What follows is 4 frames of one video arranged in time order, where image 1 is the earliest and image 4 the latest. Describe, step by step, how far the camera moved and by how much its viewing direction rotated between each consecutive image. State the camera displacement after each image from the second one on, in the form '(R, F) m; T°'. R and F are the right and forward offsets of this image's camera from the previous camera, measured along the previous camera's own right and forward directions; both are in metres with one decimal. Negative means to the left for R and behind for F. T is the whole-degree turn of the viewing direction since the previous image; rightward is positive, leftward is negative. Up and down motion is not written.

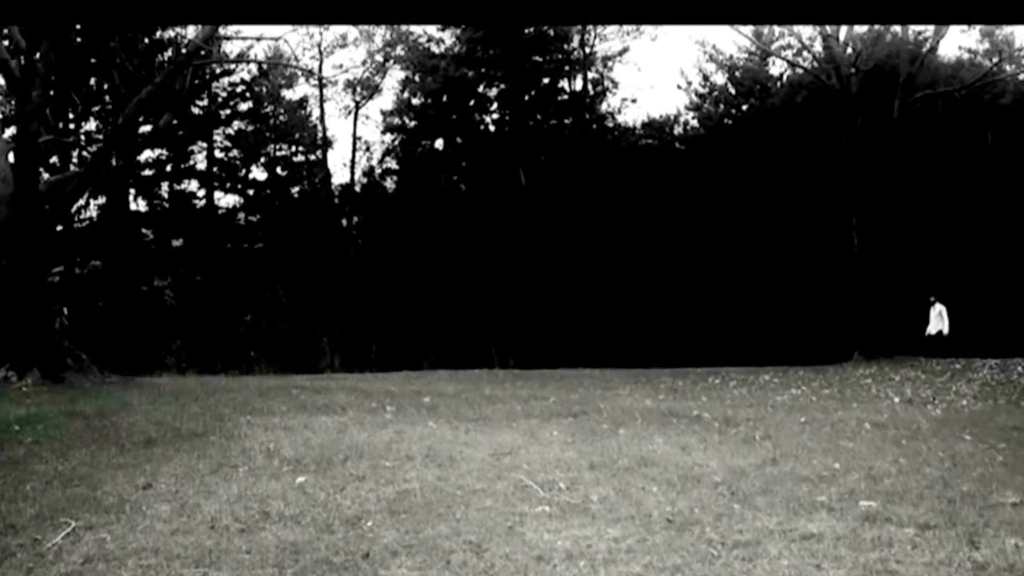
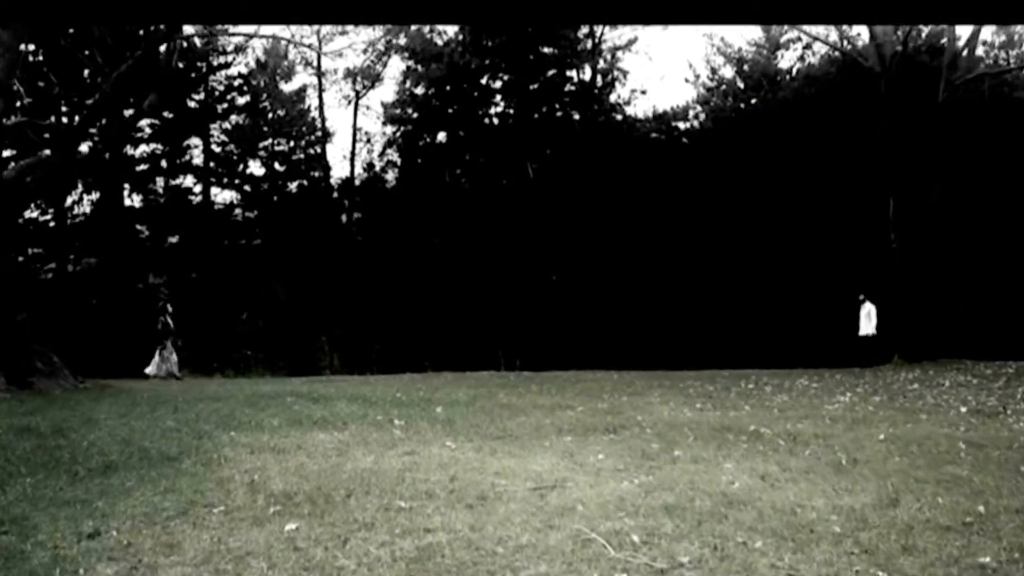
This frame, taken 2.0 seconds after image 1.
(-0.3, +1.4) m; 0°
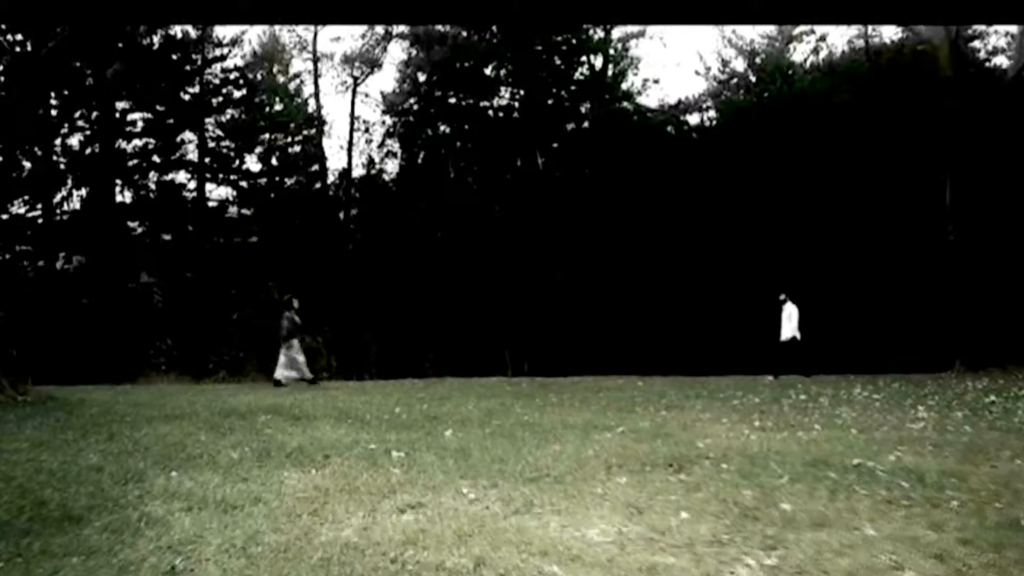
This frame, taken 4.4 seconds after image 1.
(-0.2, +2.1) m; 0°
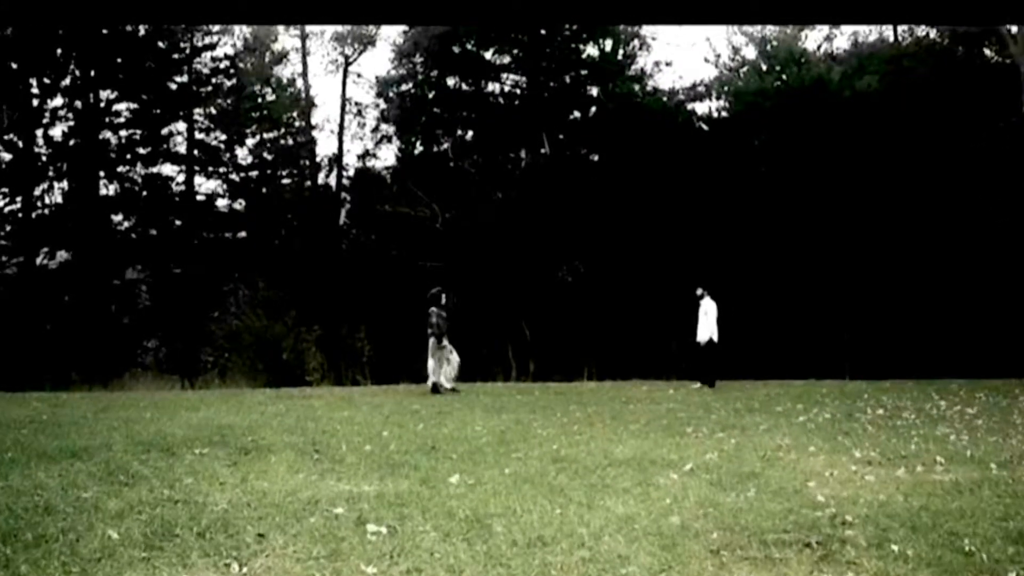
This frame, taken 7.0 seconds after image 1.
(-0.2, +2.5) m; 0°
